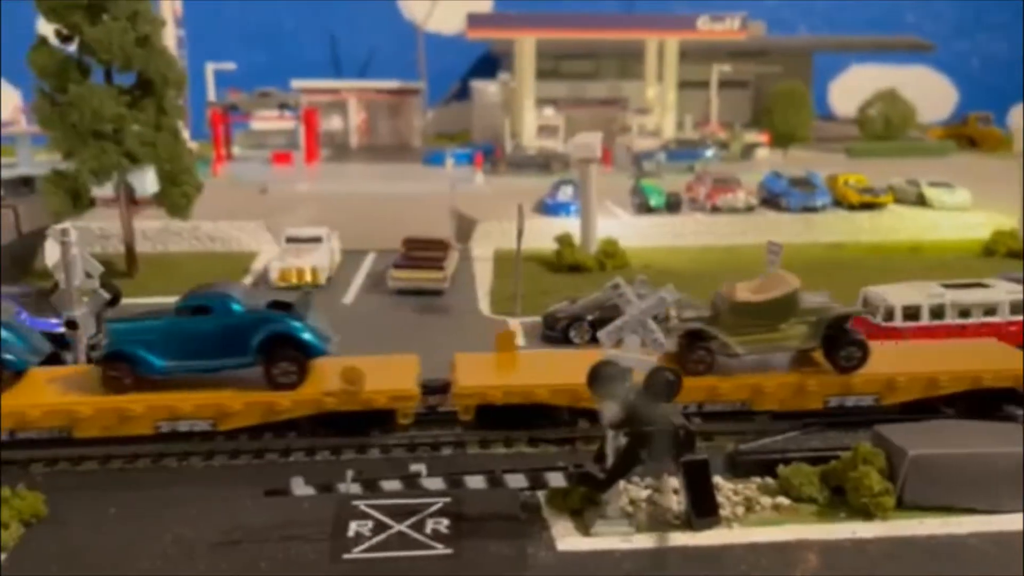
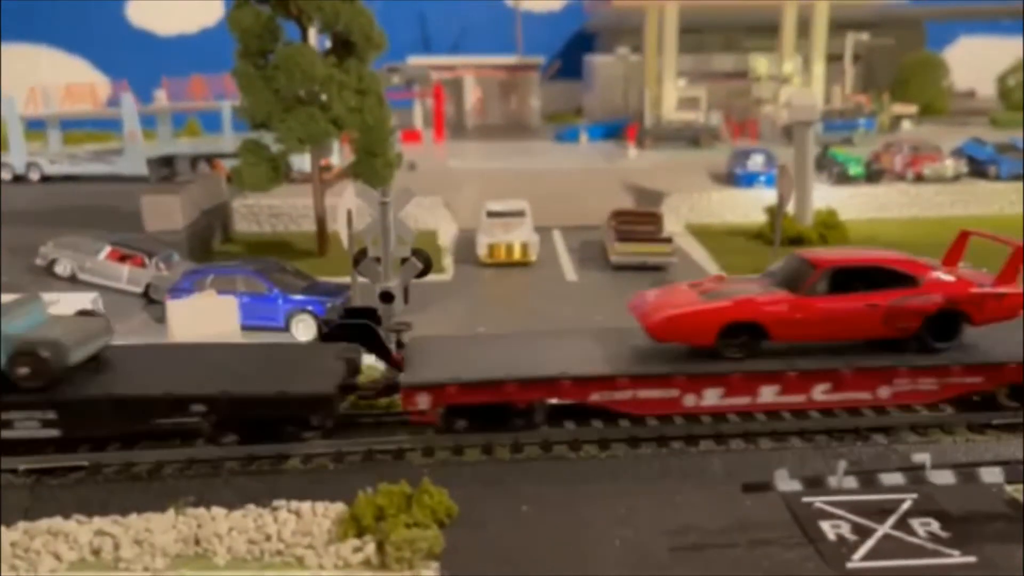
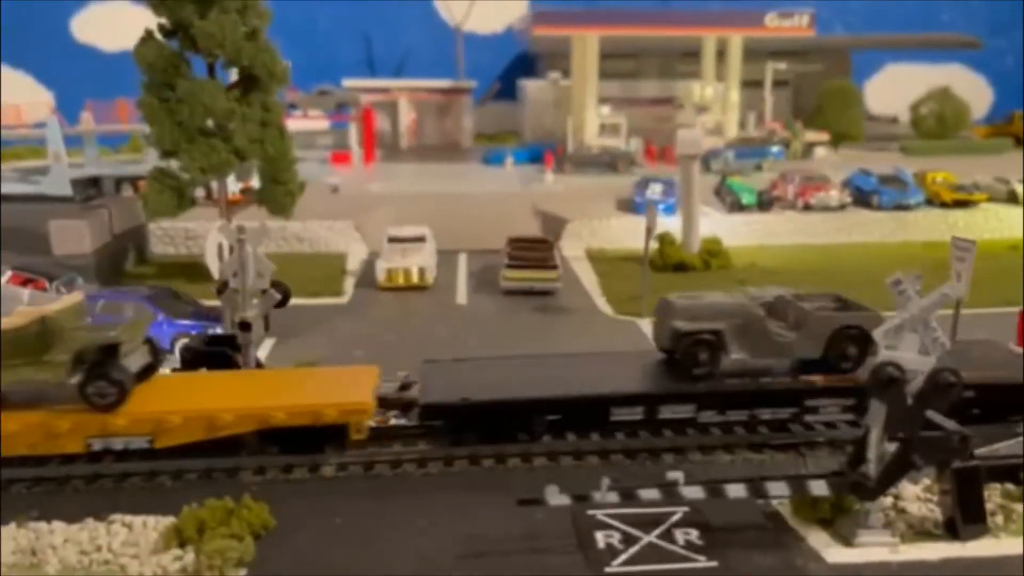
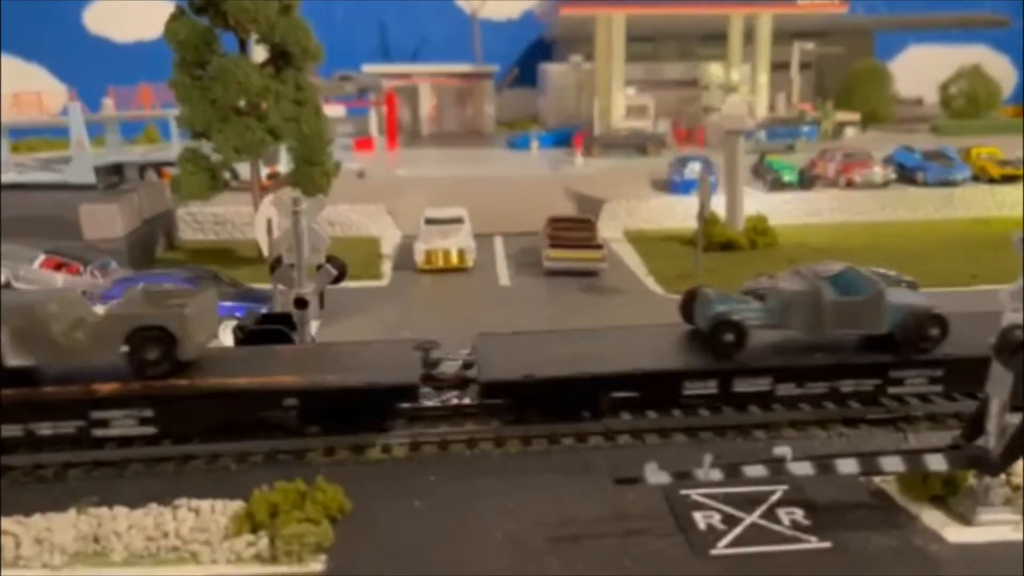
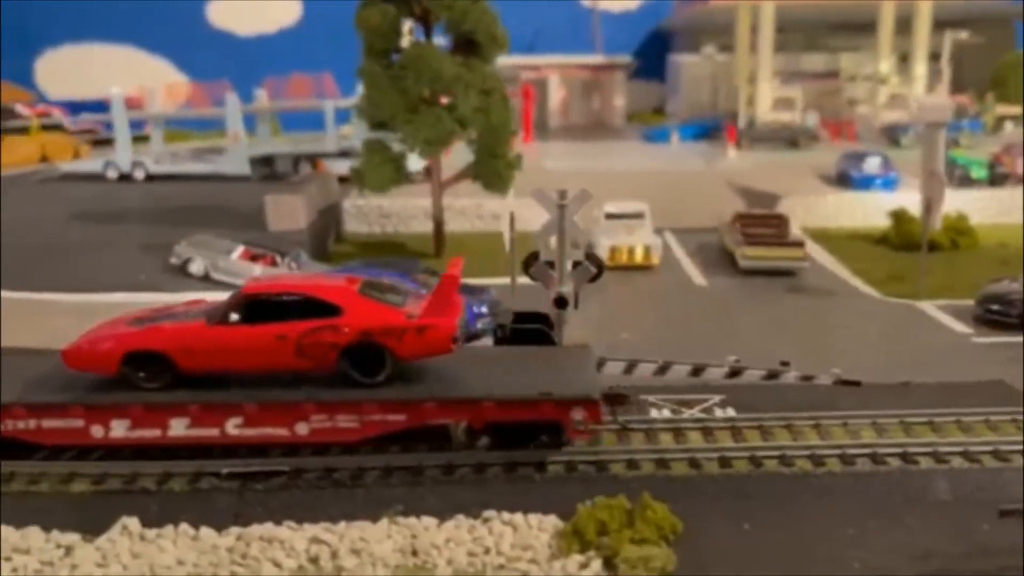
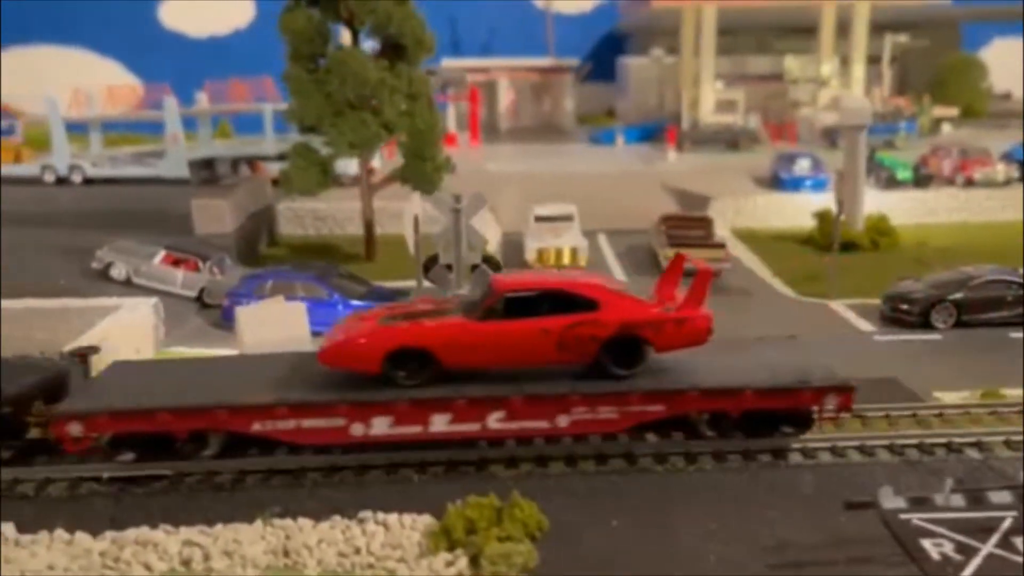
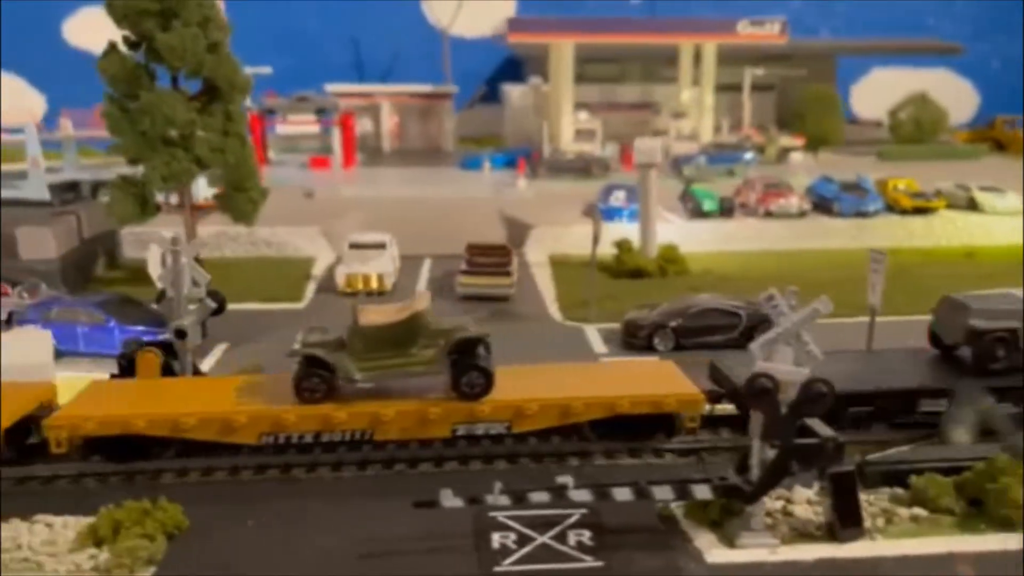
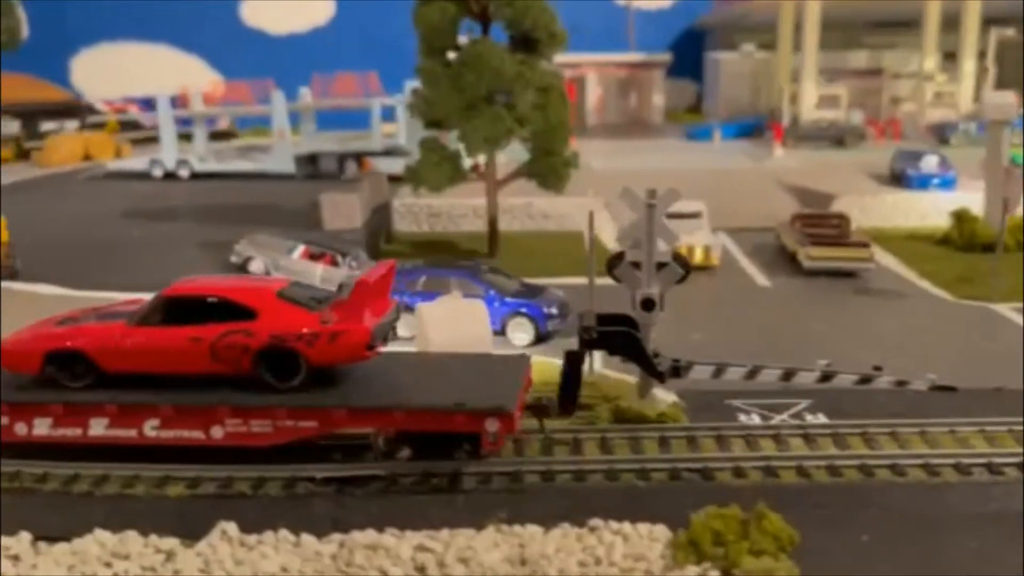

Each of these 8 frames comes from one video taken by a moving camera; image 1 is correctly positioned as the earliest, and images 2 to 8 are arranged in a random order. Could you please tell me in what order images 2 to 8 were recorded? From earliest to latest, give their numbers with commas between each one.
7, 3, 4, 2, 6, 5, 8
